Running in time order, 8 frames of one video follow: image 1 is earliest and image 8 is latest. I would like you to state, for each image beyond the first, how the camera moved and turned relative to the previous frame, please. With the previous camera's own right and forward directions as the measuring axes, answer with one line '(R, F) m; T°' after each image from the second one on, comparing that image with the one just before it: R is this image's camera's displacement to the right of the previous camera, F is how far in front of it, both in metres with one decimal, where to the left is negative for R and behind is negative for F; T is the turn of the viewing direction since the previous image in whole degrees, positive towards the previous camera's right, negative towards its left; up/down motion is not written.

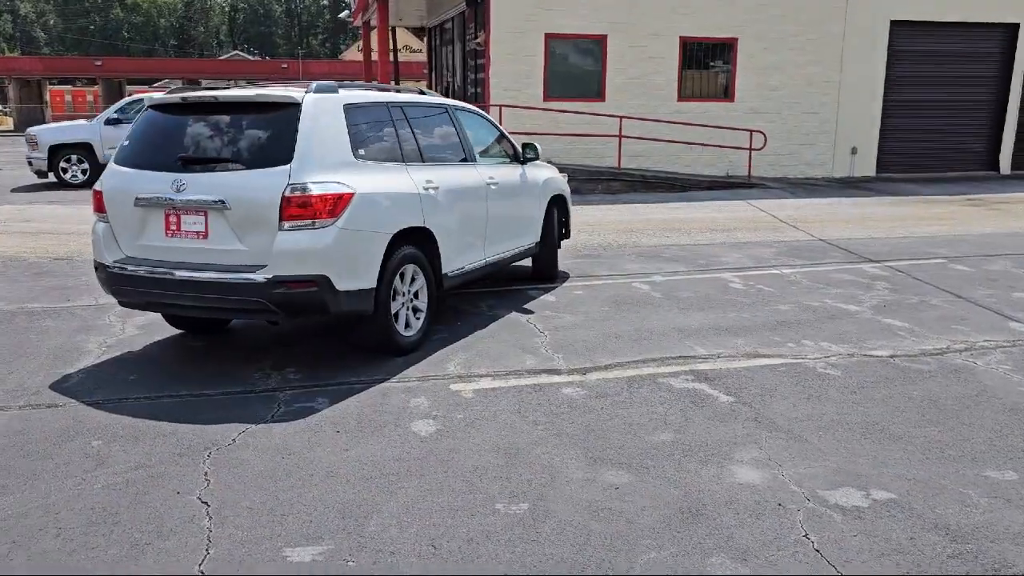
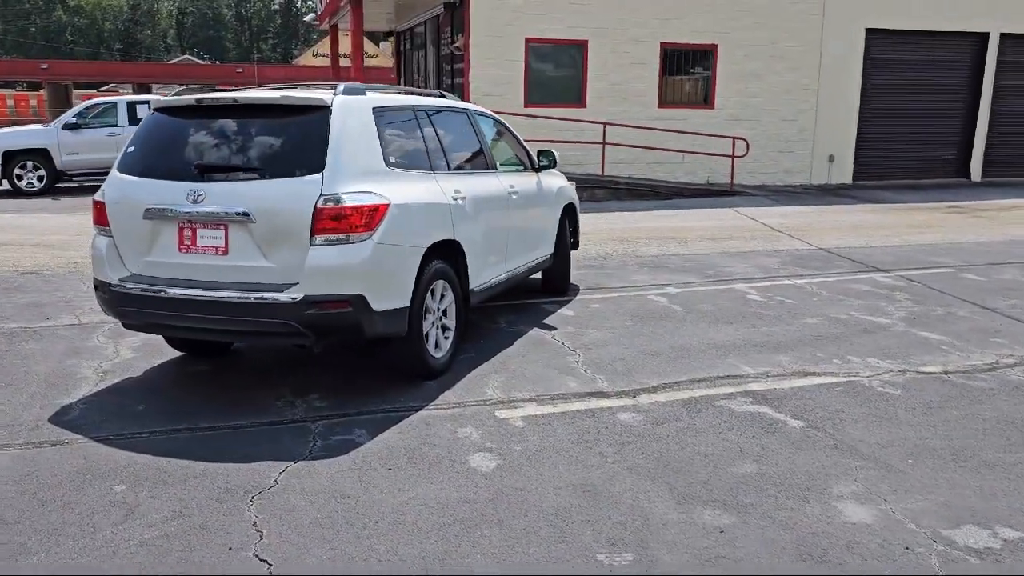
(-0.6, +0.4) m; +3°
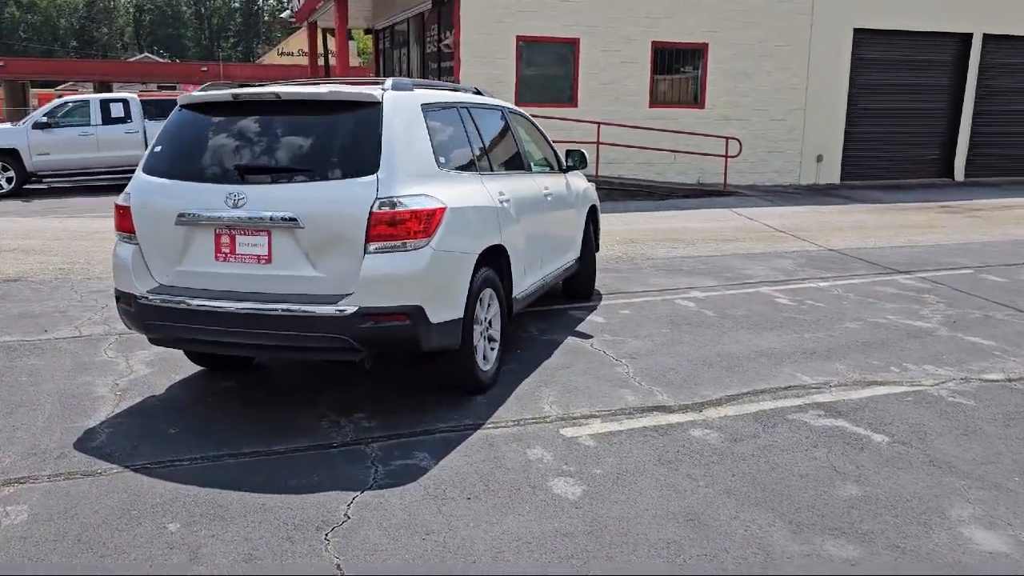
(-0.6, +0.4) m; +2°
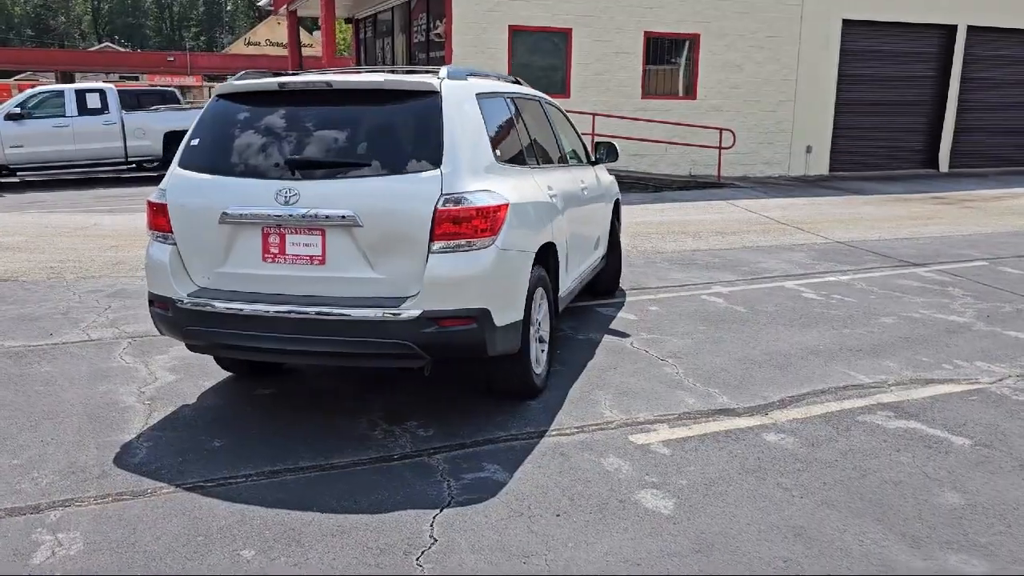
(-0.5, +0.3) m; +2°
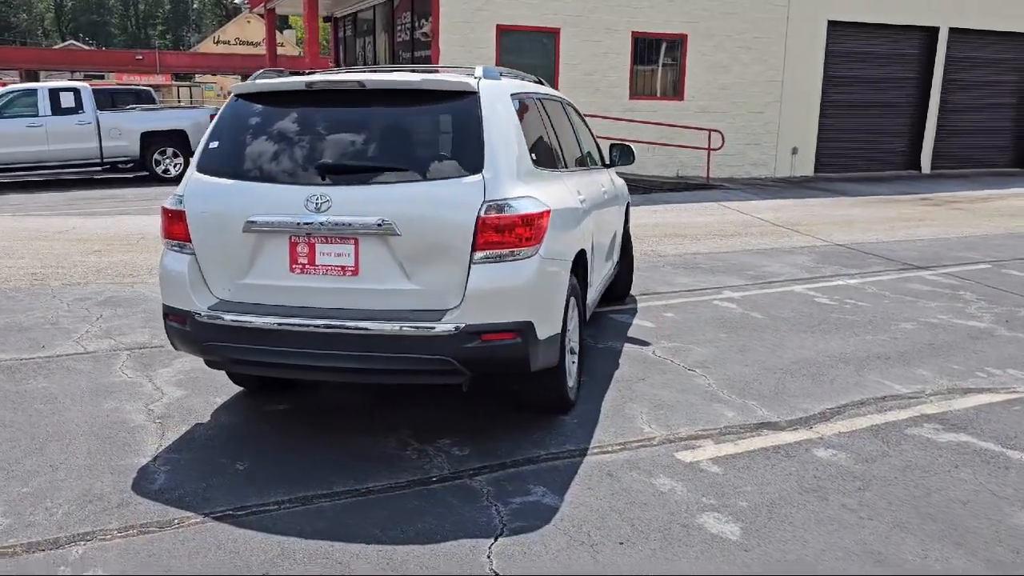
(-0.4, +0.2) m; +2°
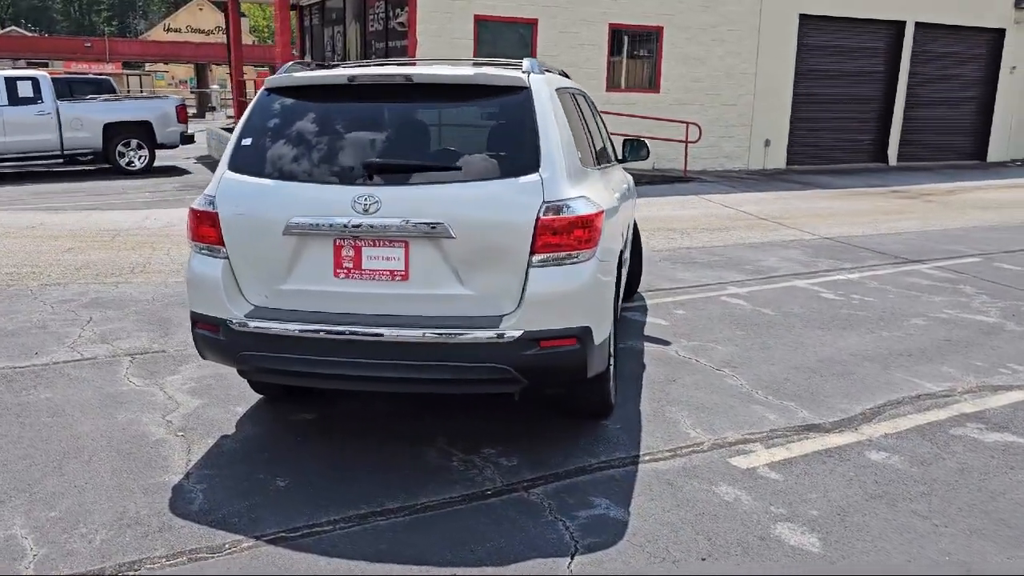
(-0.5, +0.2) m; +3°
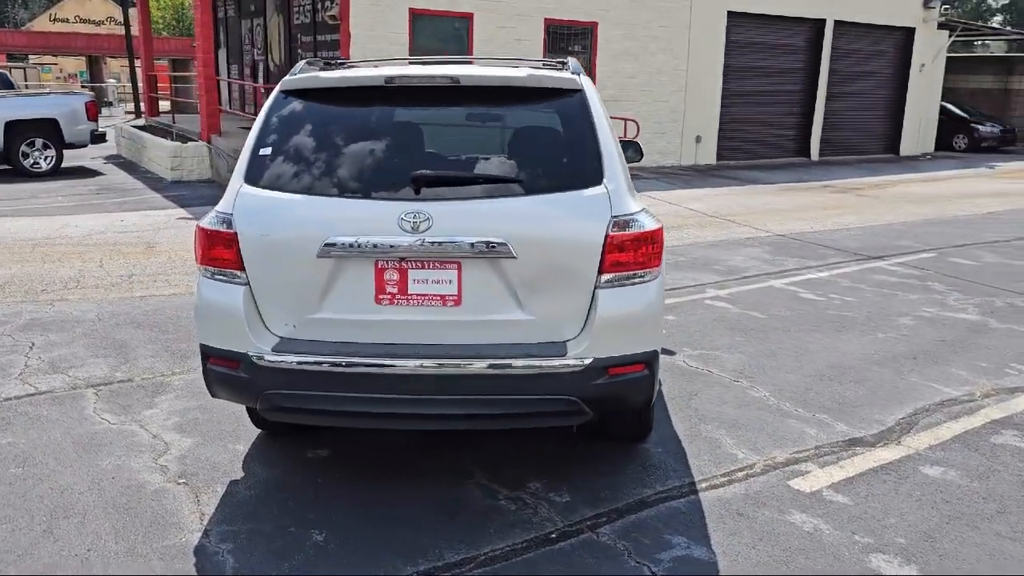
(-0.6, +0.4) m; +6°
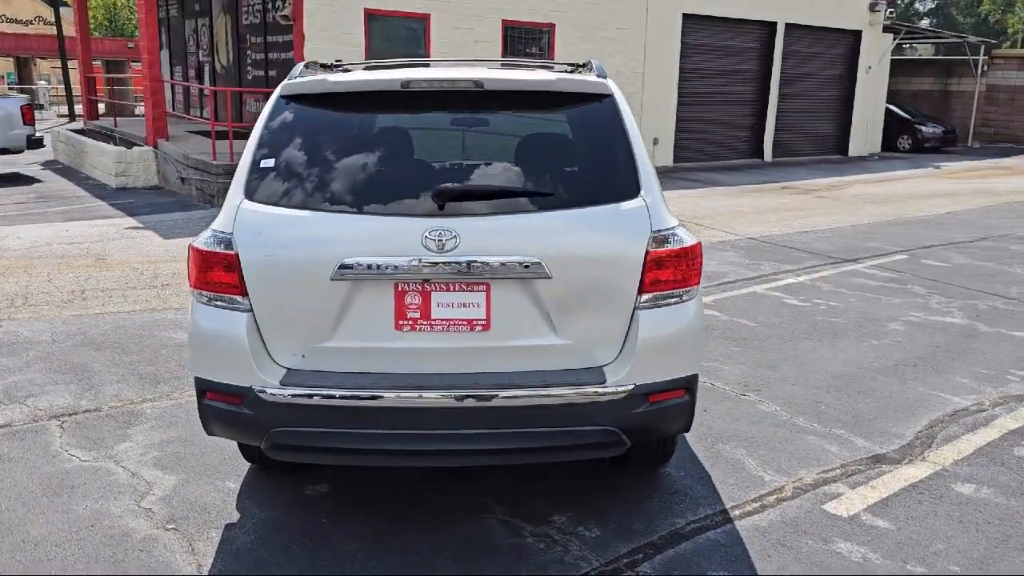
(-0.3, +0.3) m; +4°
